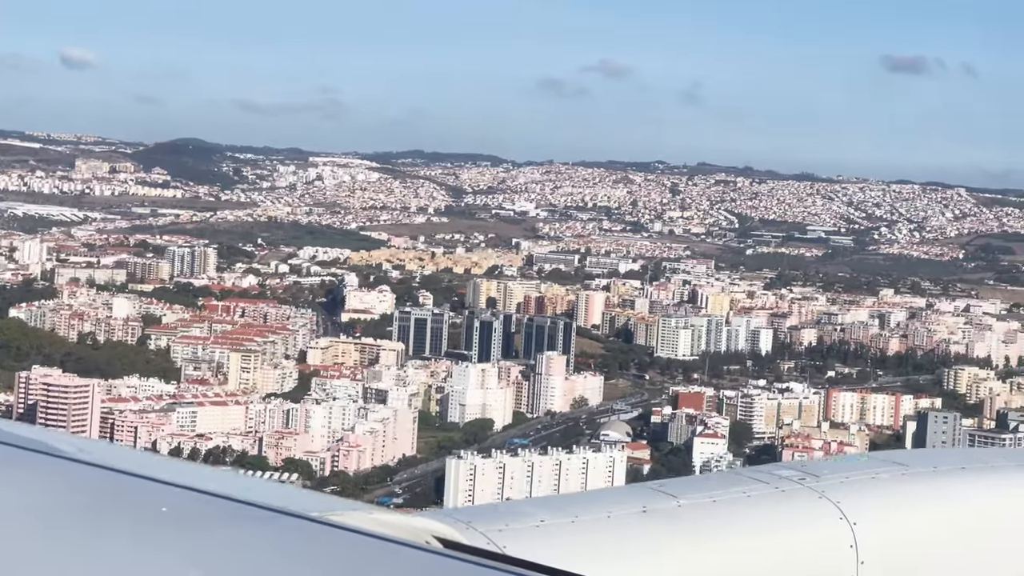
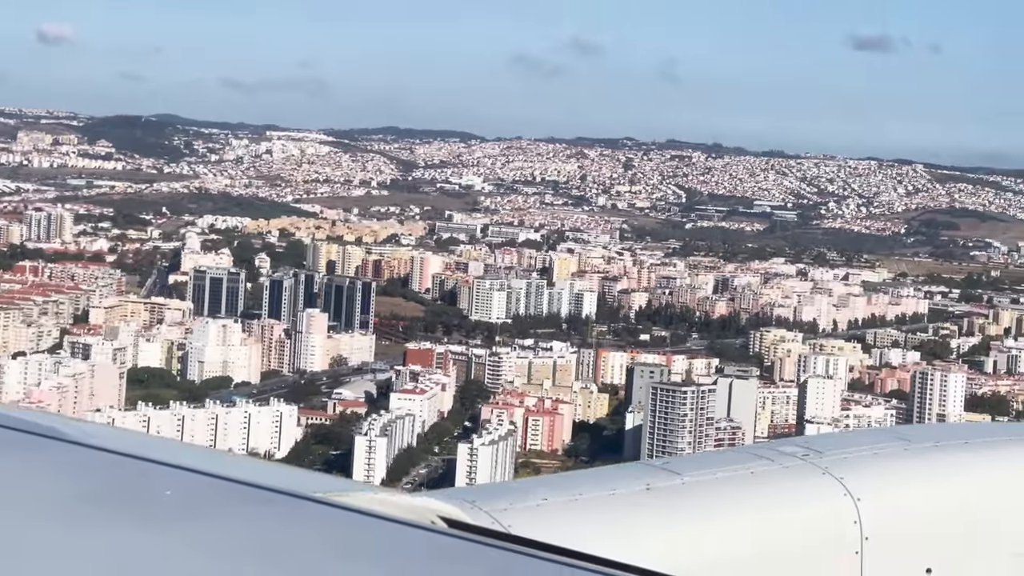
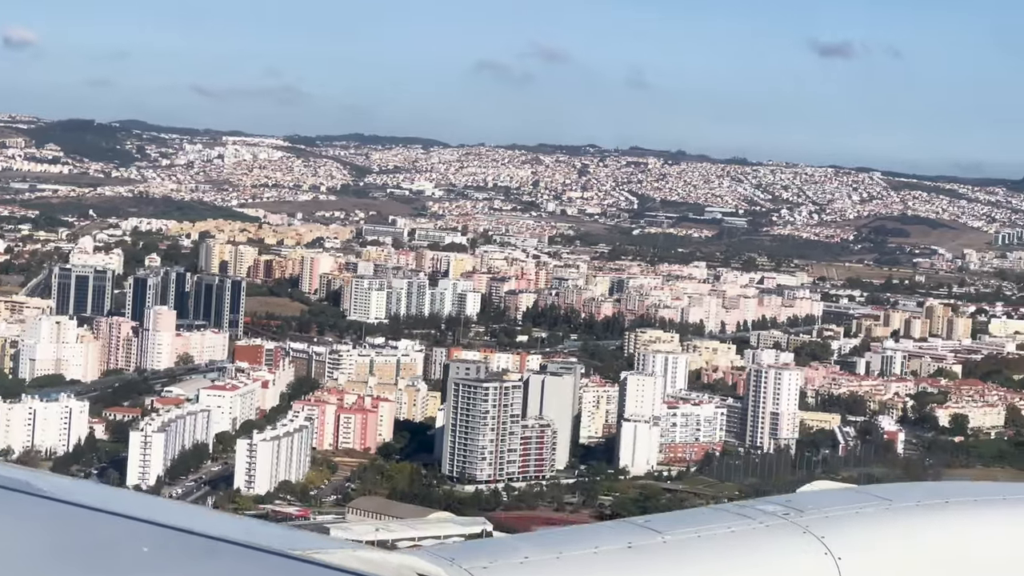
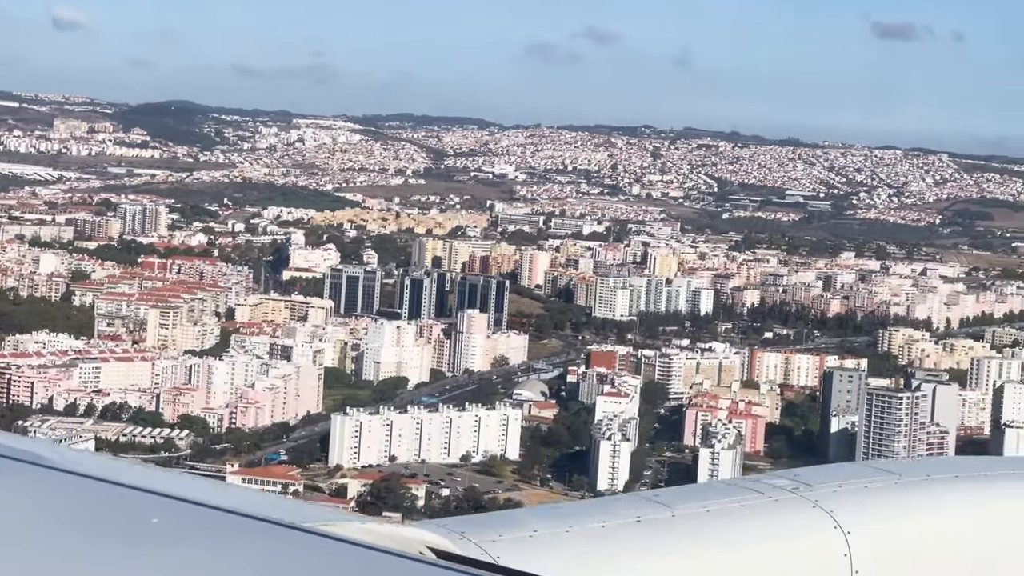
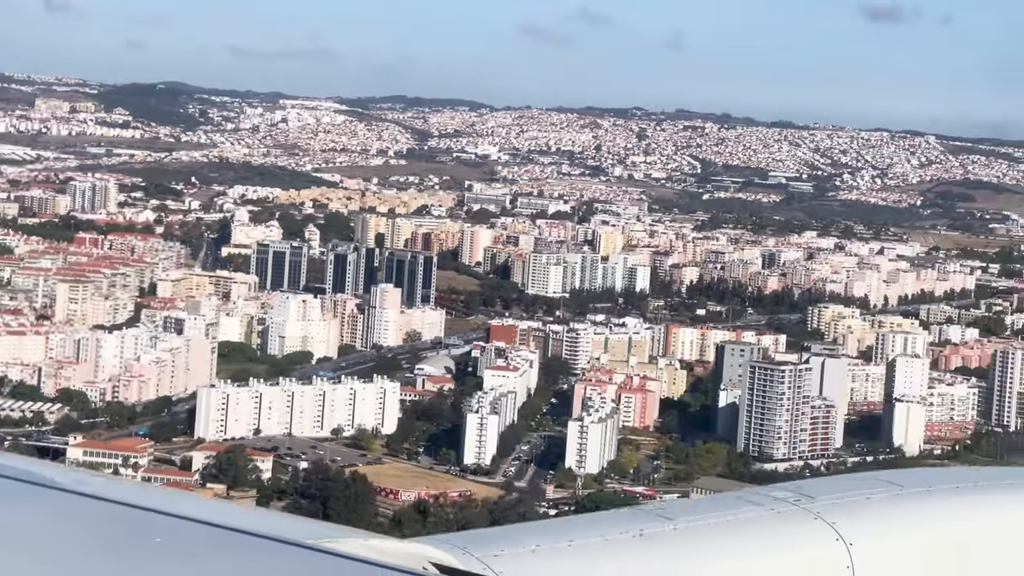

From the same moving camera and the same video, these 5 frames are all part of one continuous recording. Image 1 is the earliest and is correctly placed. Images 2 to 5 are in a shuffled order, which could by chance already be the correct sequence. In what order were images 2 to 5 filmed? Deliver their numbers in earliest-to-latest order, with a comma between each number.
4, 5, 2, 3
